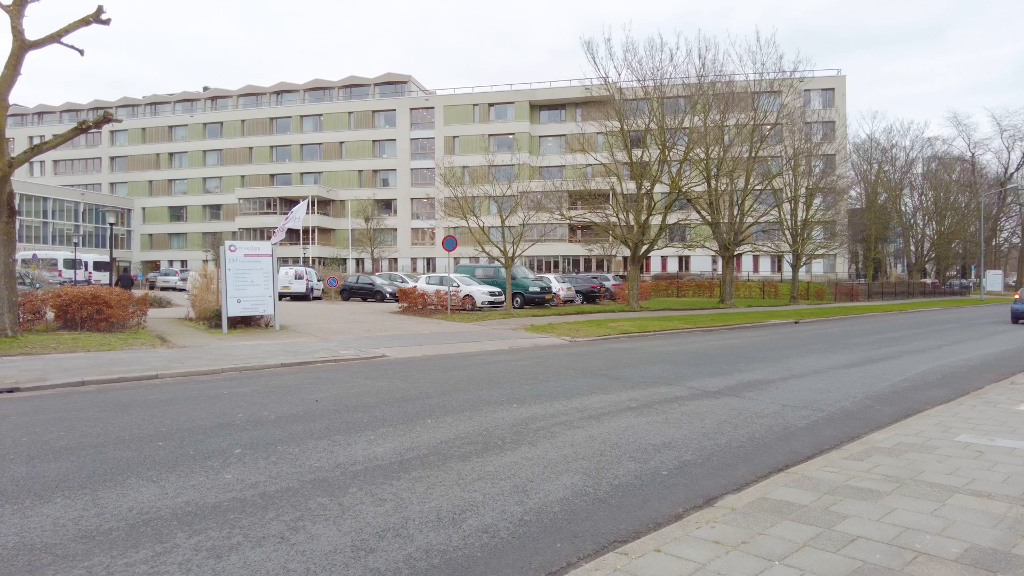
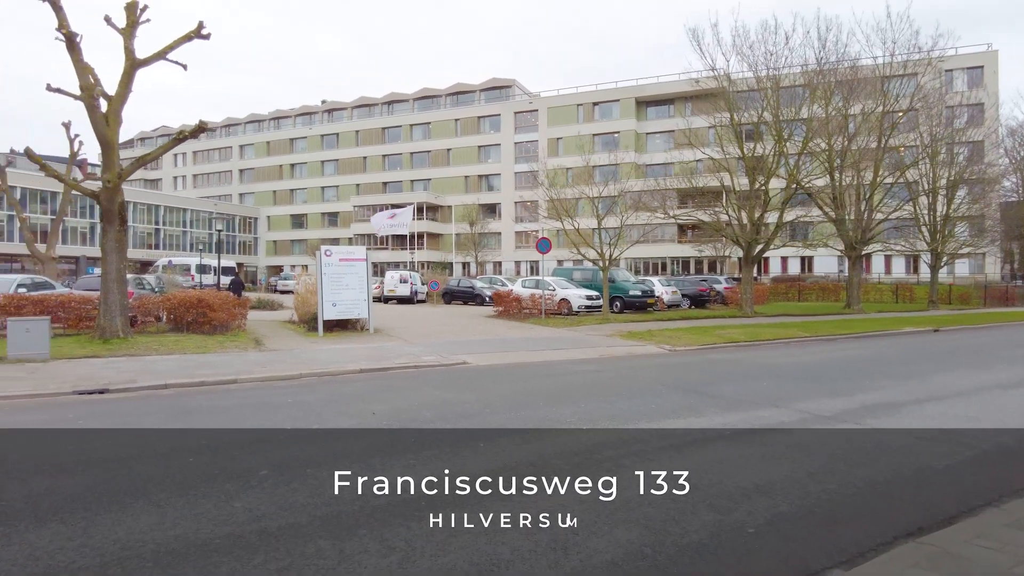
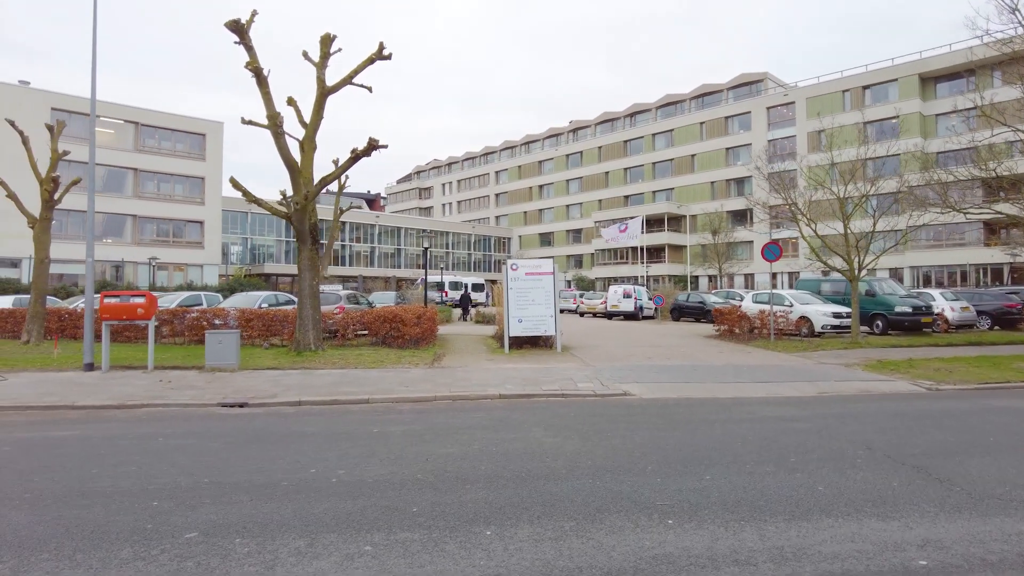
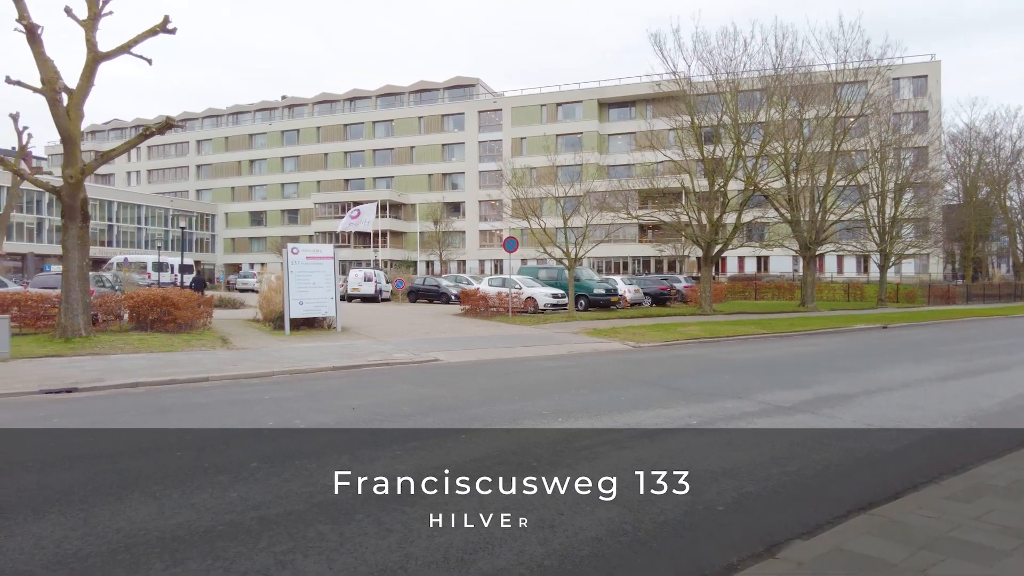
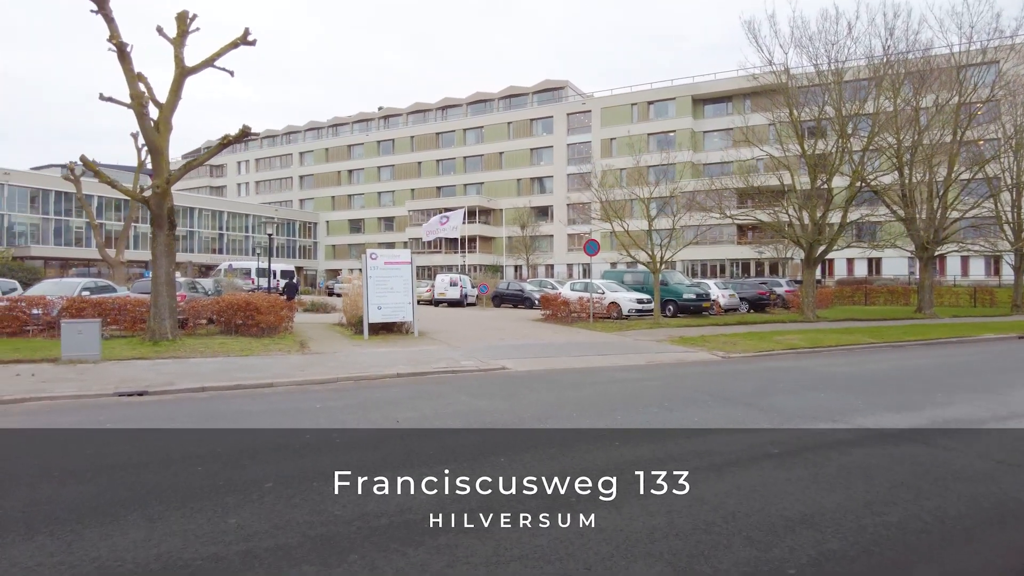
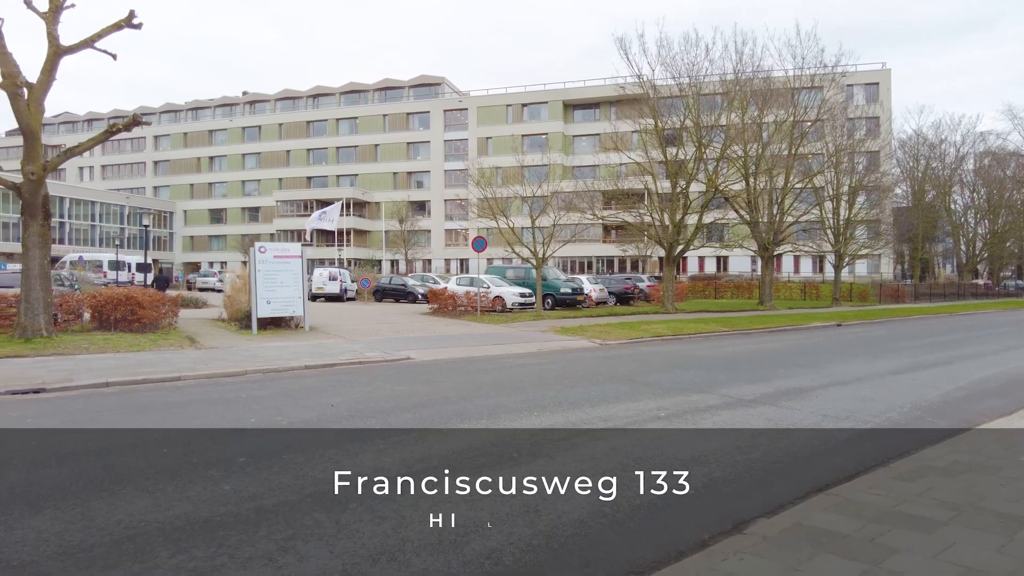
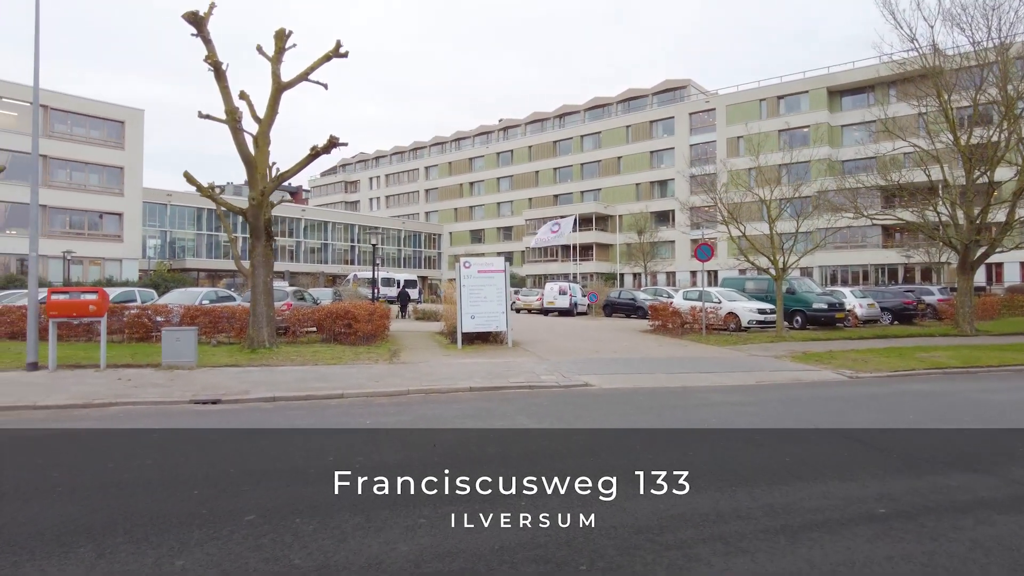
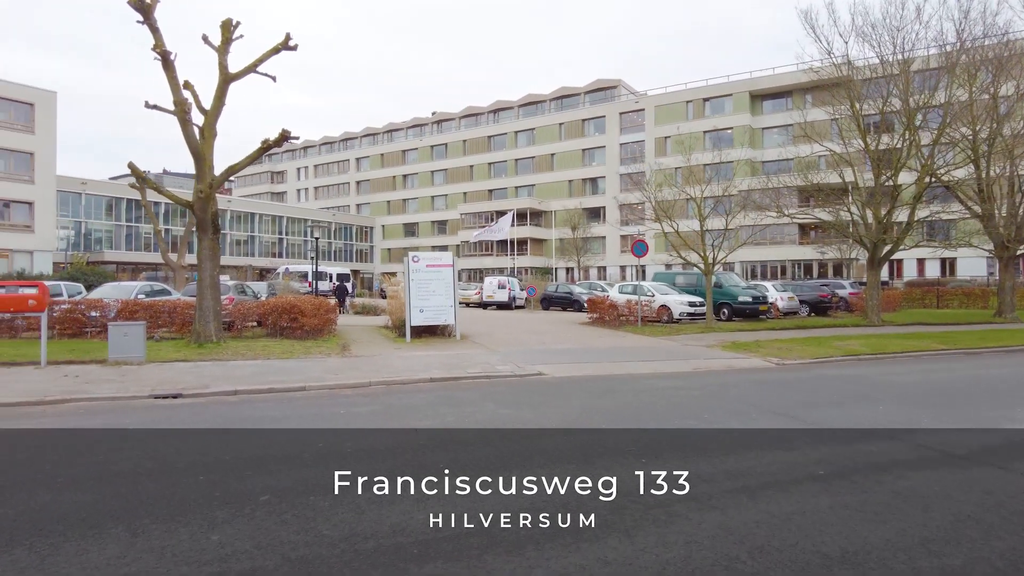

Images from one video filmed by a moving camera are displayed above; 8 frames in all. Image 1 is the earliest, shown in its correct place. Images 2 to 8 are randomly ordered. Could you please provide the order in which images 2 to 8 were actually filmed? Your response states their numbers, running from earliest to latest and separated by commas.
6, 4, 2, 5, 8, 7, 3
